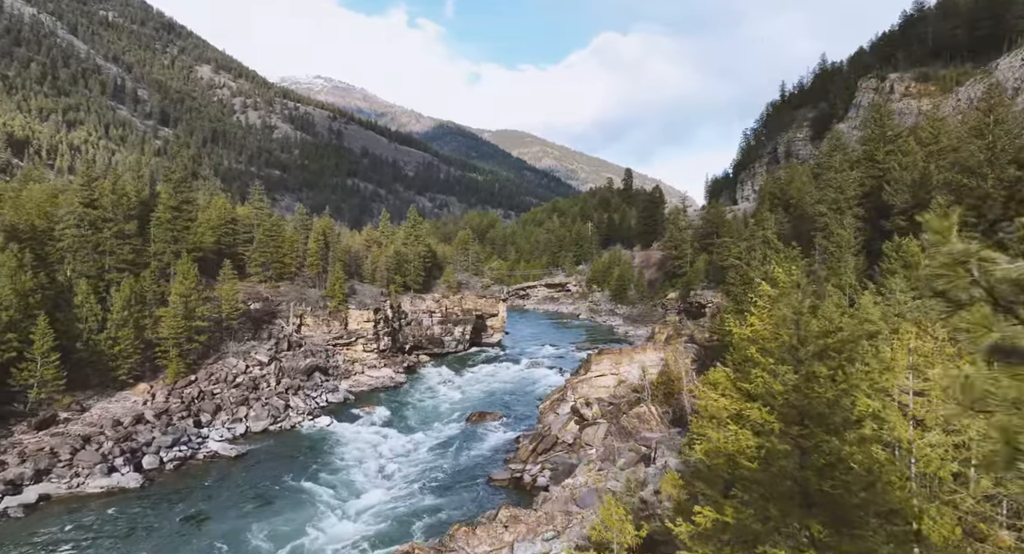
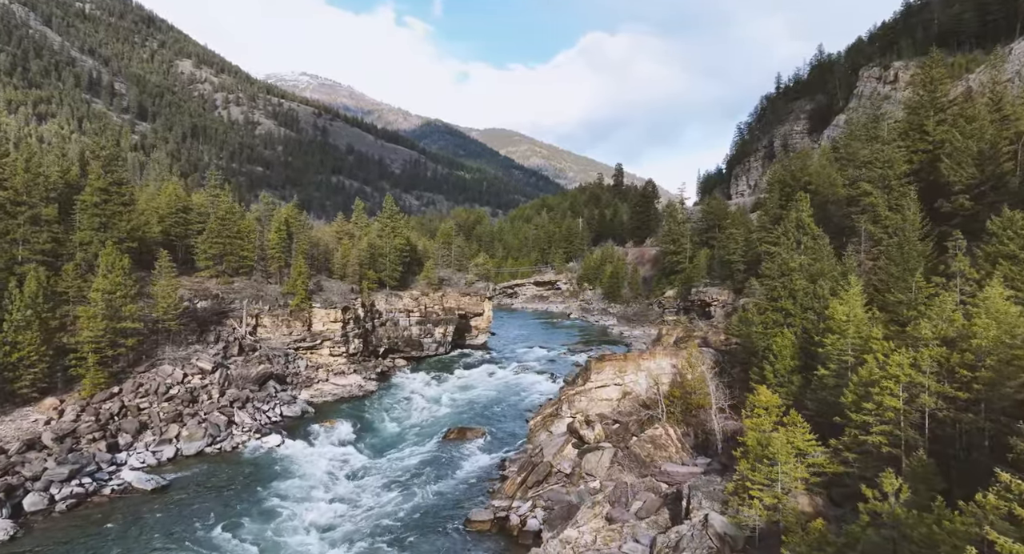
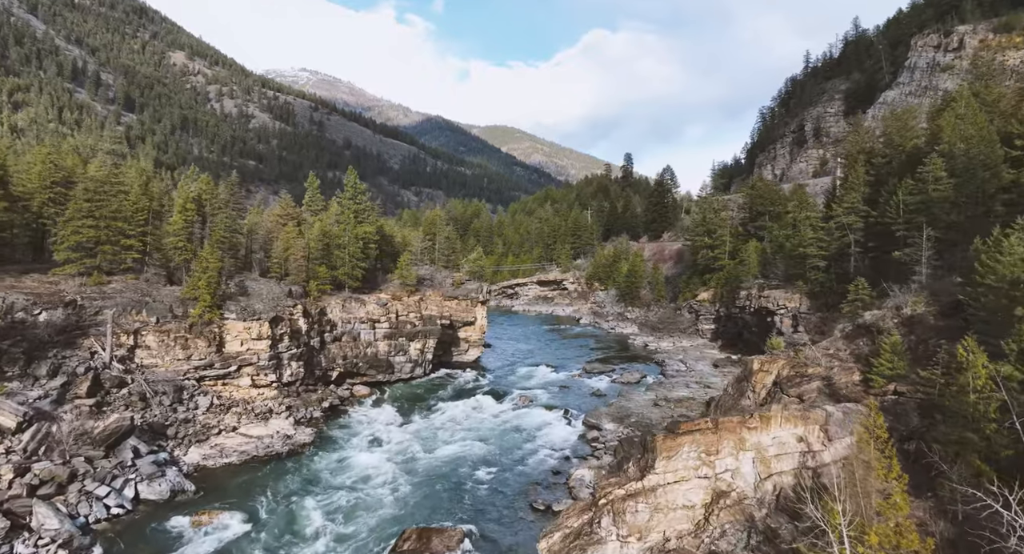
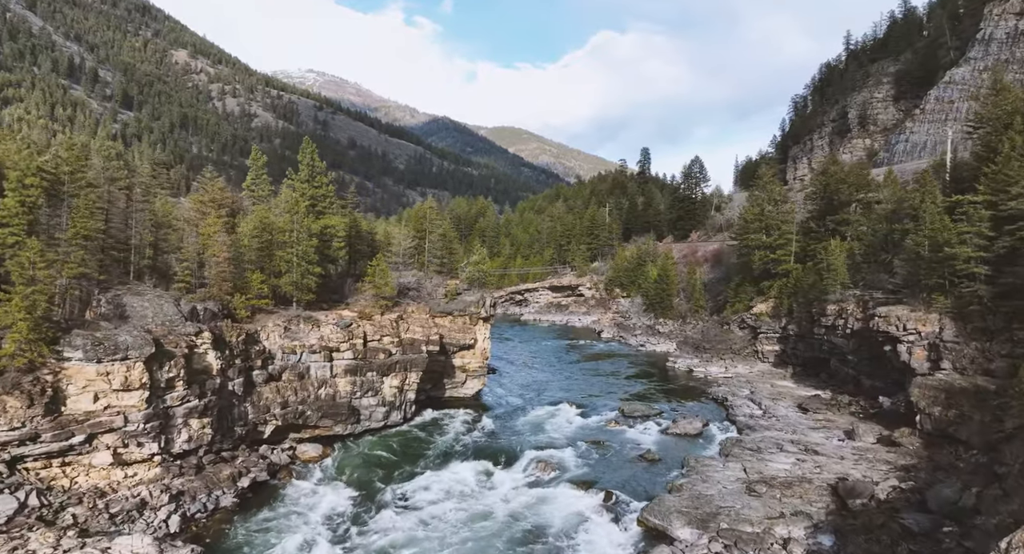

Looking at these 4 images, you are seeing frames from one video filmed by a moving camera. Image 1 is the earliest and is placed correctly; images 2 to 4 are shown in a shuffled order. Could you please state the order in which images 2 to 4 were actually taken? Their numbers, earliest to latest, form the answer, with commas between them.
2, 3, 4
